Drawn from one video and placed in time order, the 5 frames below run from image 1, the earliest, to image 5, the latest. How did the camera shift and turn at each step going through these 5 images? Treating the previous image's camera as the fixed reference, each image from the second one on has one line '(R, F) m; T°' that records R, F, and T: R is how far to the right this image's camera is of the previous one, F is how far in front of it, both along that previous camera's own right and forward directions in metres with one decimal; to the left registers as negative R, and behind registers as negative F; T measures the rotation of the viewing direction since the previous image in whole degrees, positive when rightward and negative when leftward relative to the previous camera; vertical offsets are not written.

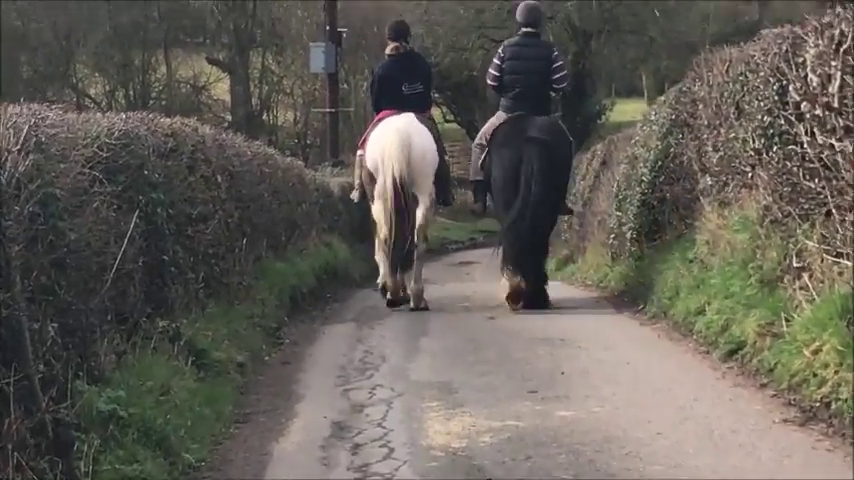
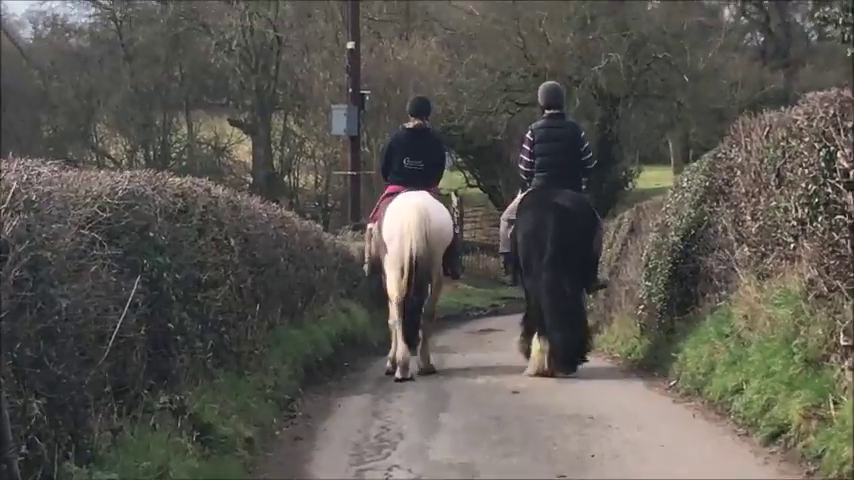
(0.0, +0.4) m; -1°
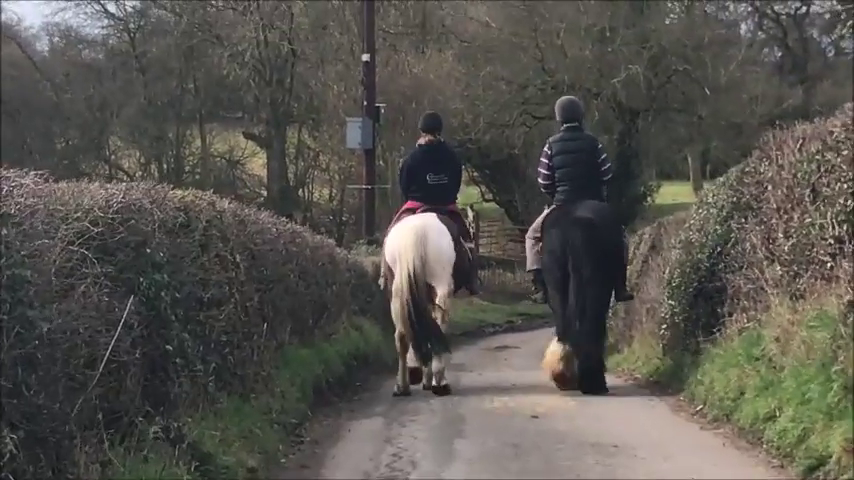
(0.0, +0.4) m; -1°
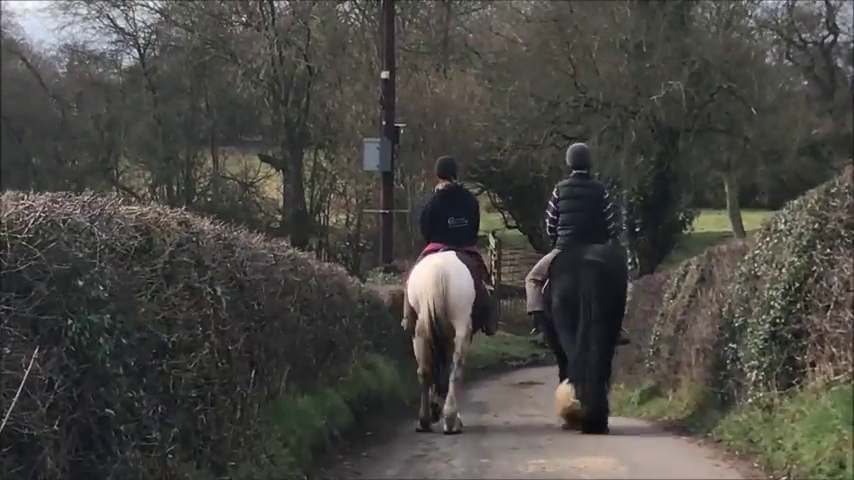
(0.0, +1.5) m; -1°
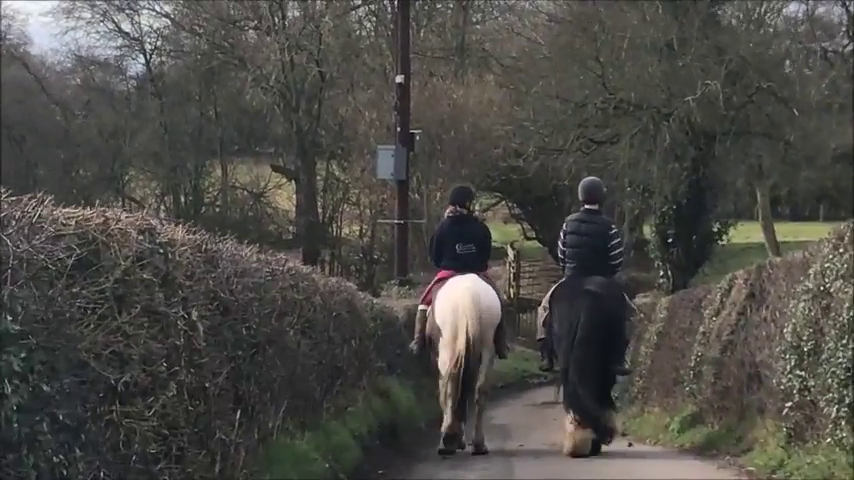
(0.0, +1.3) m; -1°
